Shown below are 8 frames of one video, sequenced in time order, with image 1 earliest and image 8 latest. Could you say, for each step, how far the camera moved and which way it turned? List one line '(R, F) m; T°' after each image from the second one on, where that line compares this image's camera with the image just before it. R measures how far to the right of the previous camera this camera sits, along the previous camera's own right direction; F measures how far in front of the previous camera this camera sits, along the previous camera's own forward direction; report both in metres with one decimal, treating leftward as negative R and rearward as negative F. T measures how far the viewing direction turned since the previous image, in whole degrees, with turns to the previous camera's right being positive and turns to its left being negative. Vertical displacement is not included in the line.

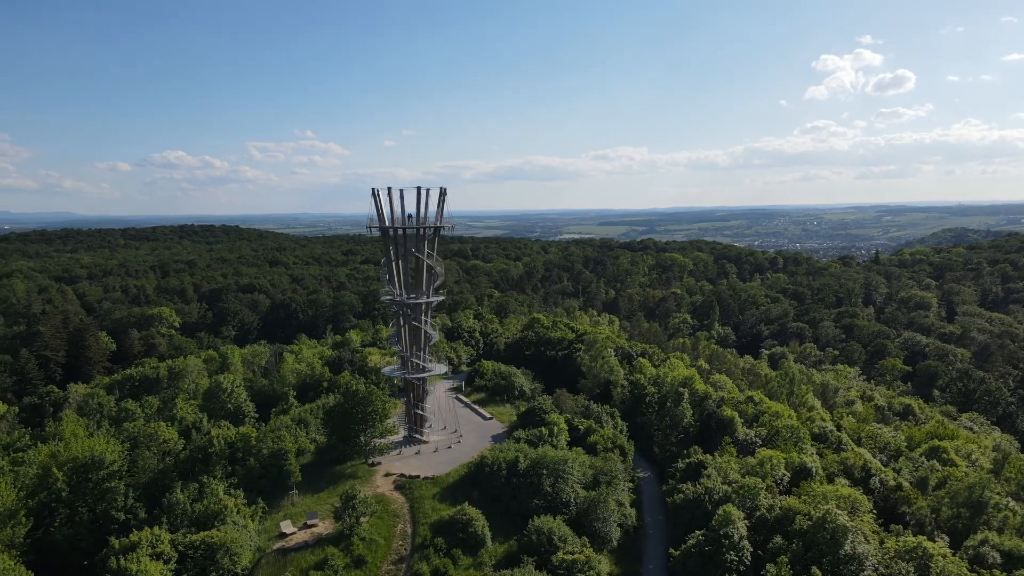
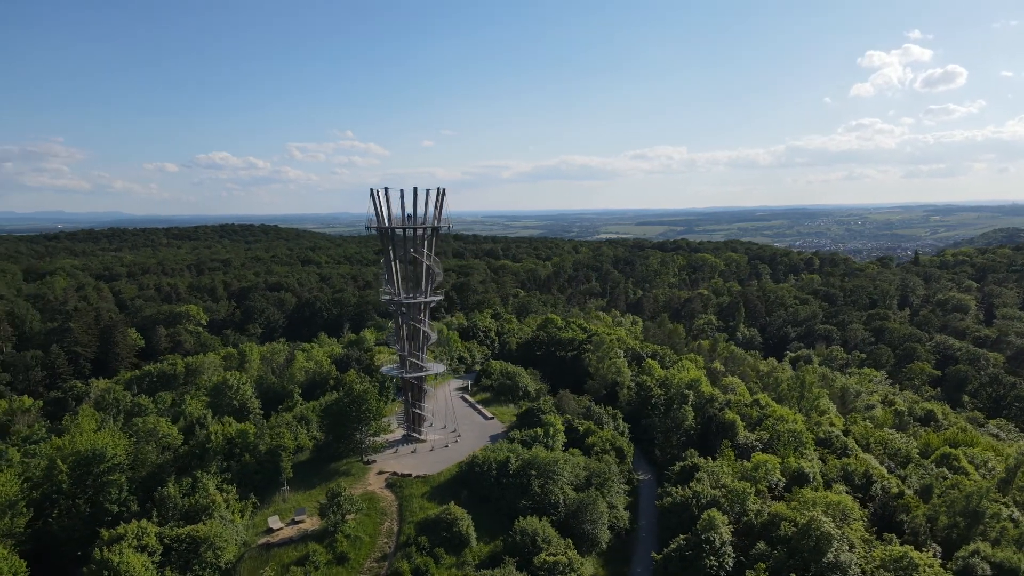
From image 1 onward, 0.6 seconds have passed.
(+1.4, +0.1) m; -3°
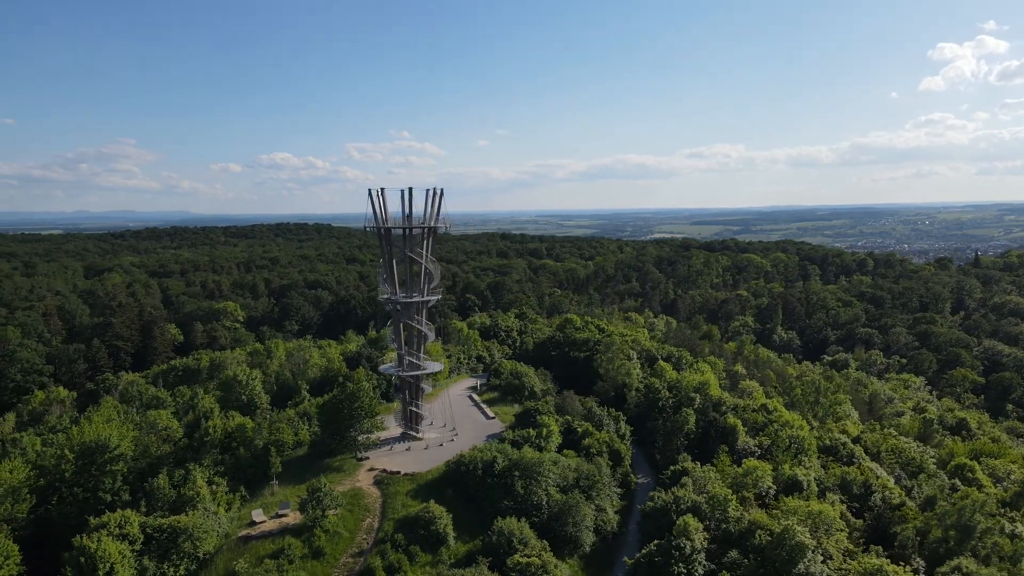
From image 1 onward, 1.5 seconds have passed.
(+2.0, +0.1) m; -4°
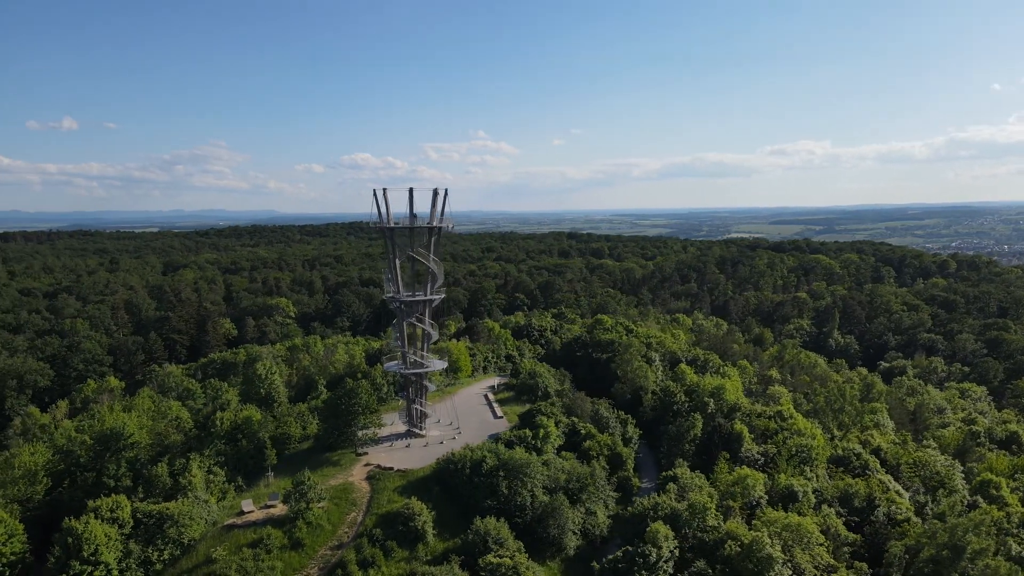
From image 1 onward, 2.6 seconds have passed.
(+2.5, +0.1) m; -5°
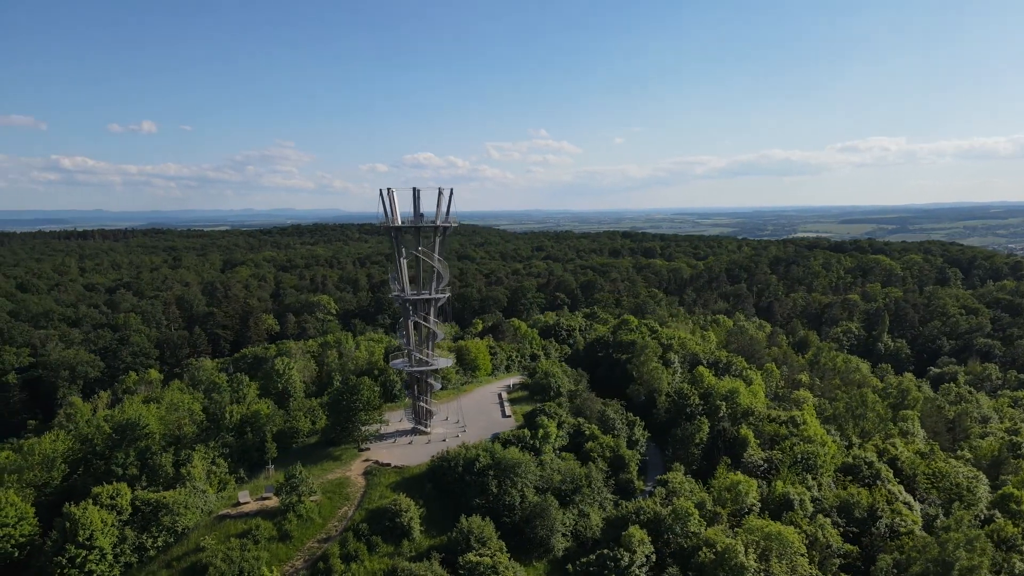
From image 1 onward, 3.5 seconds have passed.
(+2.0, +0.1) m; -4°
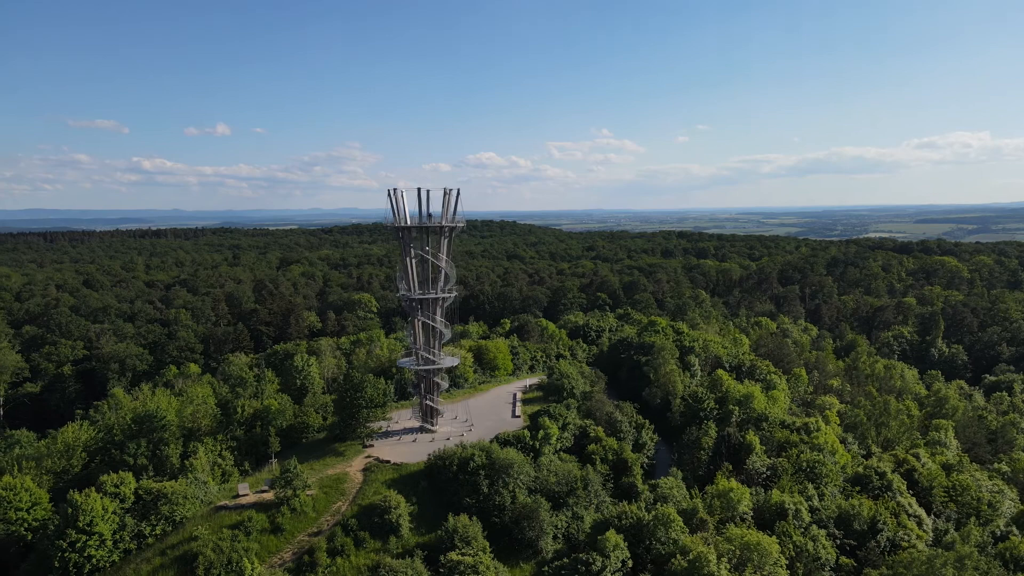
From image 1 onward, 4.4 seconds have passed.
(+2.0, +0.1) m; -4°
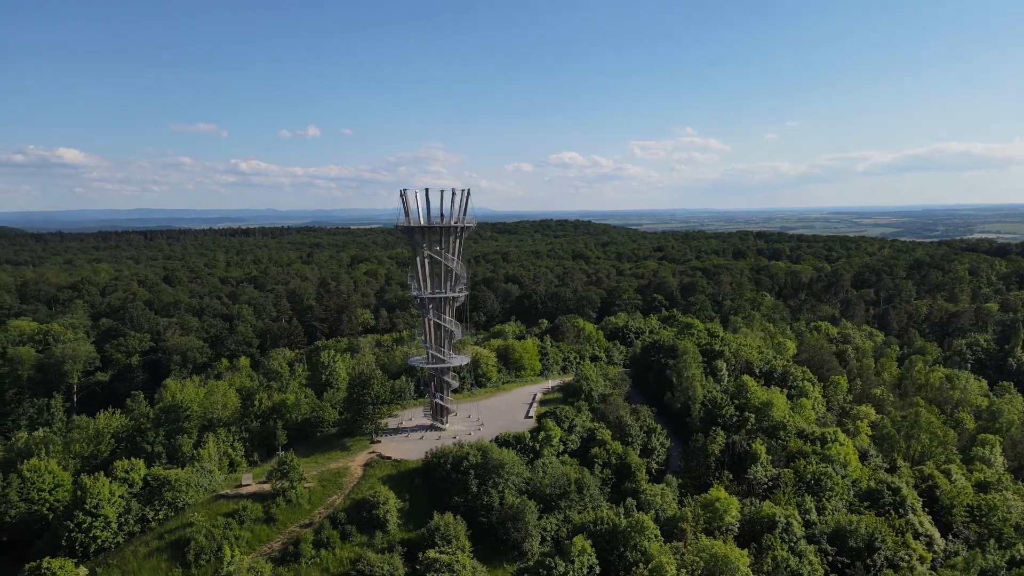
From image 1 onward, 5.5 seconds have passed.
(+2.6, +0.1) m; -6°
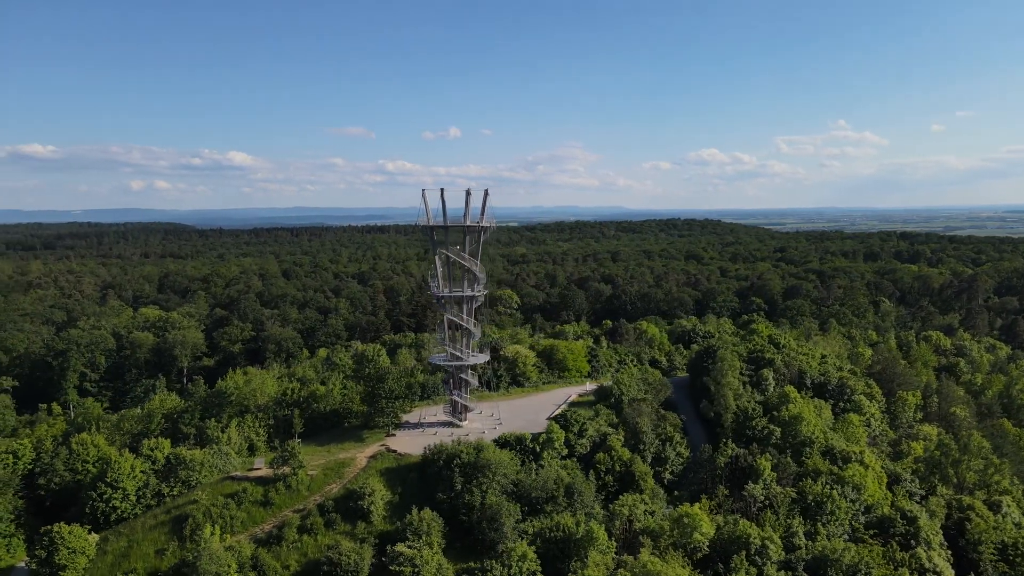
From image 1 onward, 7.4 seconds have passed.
(+4.3, +0.4) m; -10°
